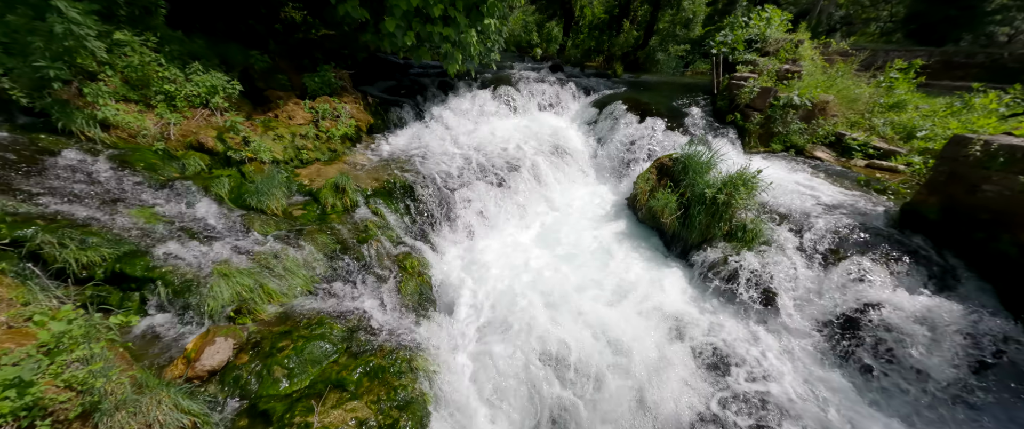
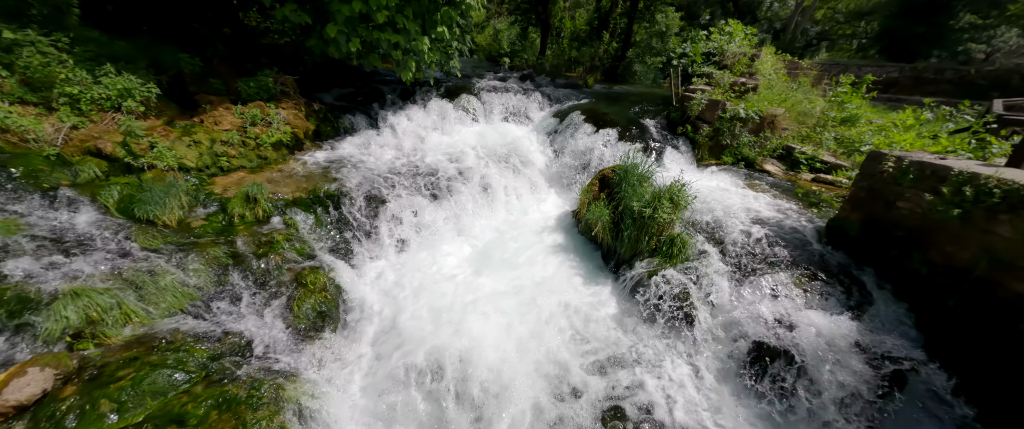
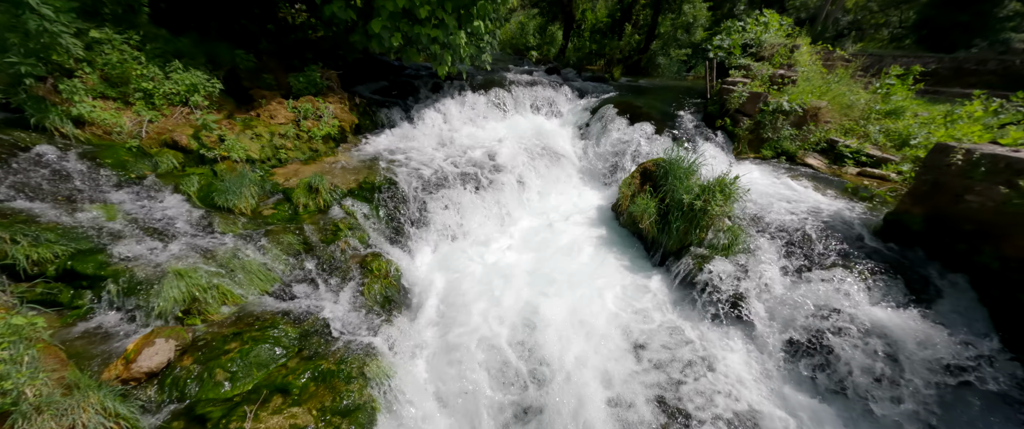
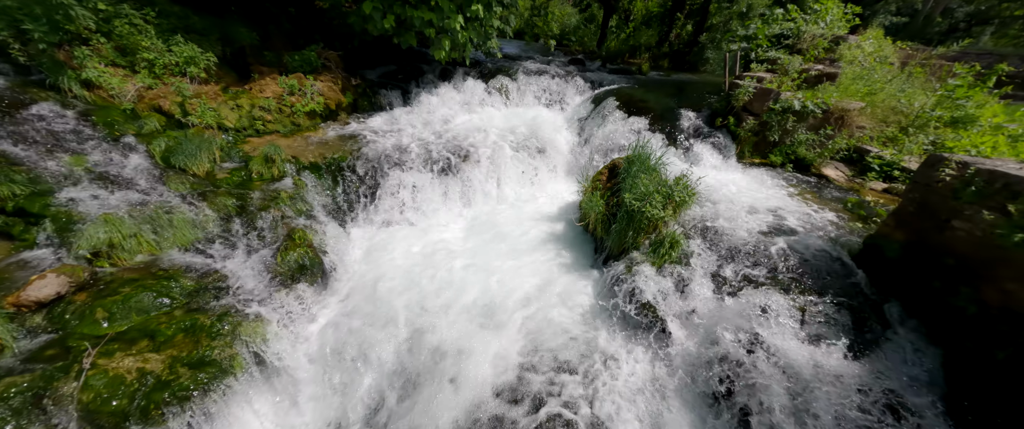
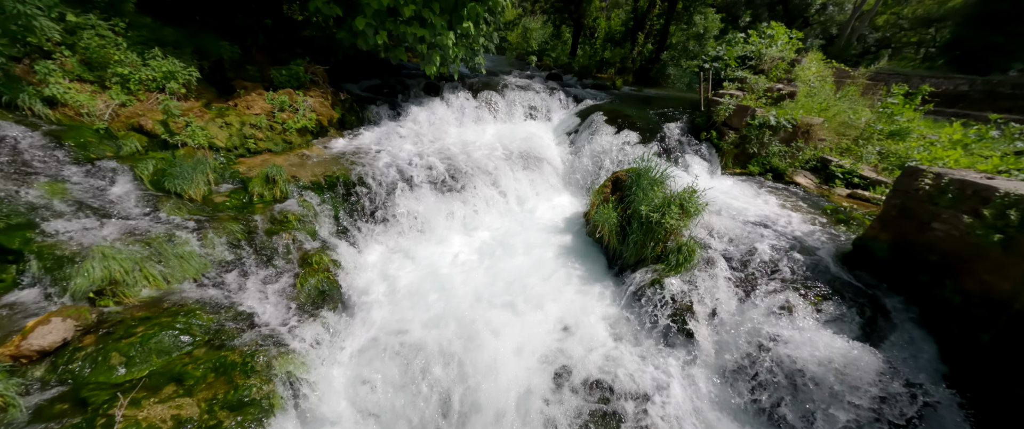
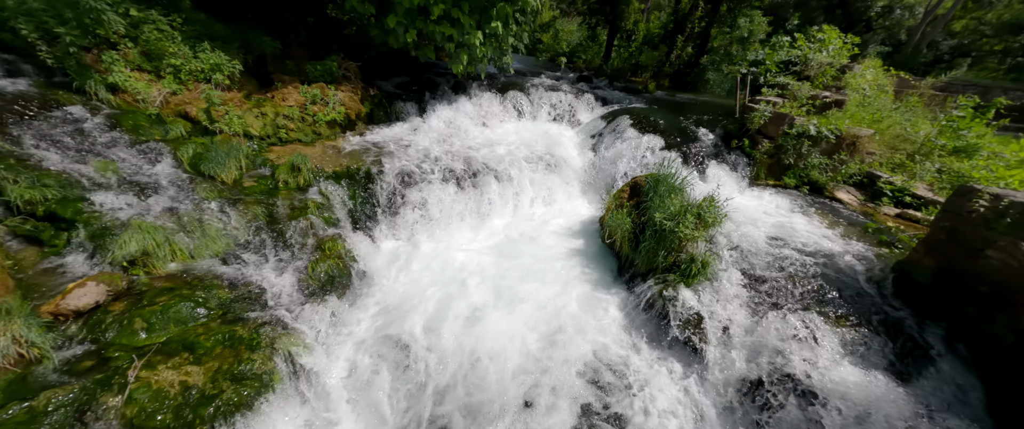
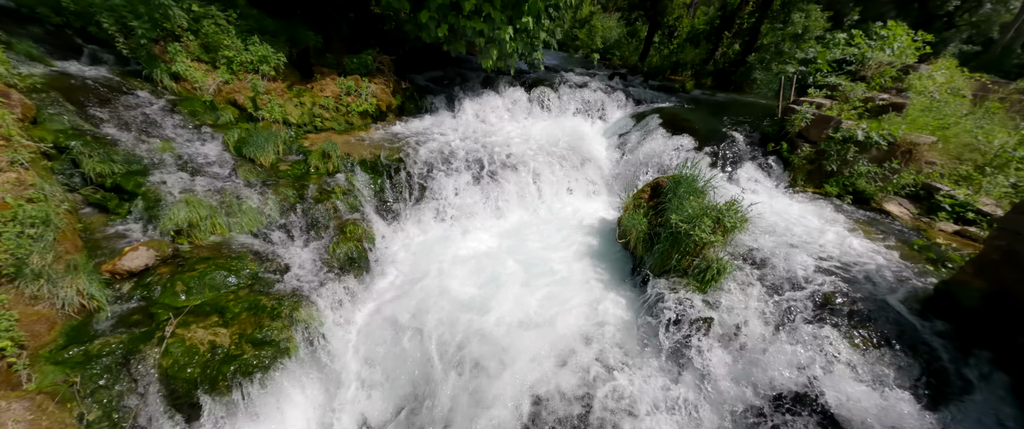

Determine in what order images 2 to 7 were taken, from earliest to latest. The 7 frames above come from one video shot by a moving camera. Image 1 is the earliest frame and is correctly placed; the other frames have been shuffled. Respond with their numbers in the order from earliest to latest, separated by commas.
3, 2, 5, 6, 7, 4
